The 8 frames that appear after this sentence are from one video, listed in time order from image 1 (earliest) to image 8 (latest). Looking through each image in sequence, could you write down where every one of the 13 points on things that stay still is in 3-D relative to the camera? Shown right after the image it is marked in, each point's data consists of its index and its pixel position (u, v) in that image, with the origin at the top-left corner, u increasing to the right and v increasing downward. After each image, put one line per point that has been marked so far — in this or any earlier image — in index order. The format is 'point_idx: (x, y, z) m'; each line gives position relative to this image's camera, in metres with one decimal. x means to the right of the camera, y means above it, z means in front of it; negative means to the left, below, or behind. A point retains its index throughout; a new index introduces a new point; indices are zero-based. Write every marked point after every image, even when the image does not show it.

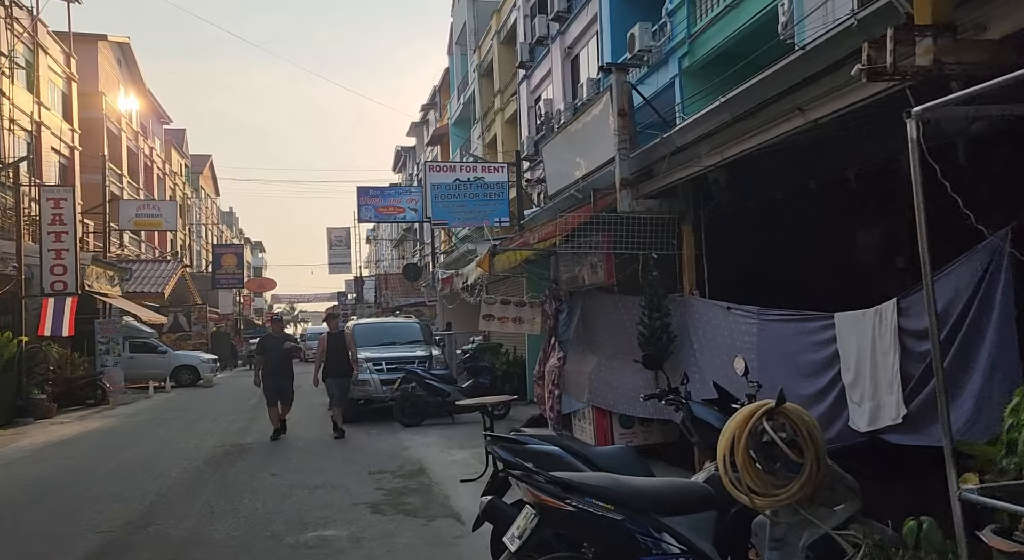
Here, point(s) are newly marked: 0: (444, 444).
0: (-0.8, -2.1, +10.5) m
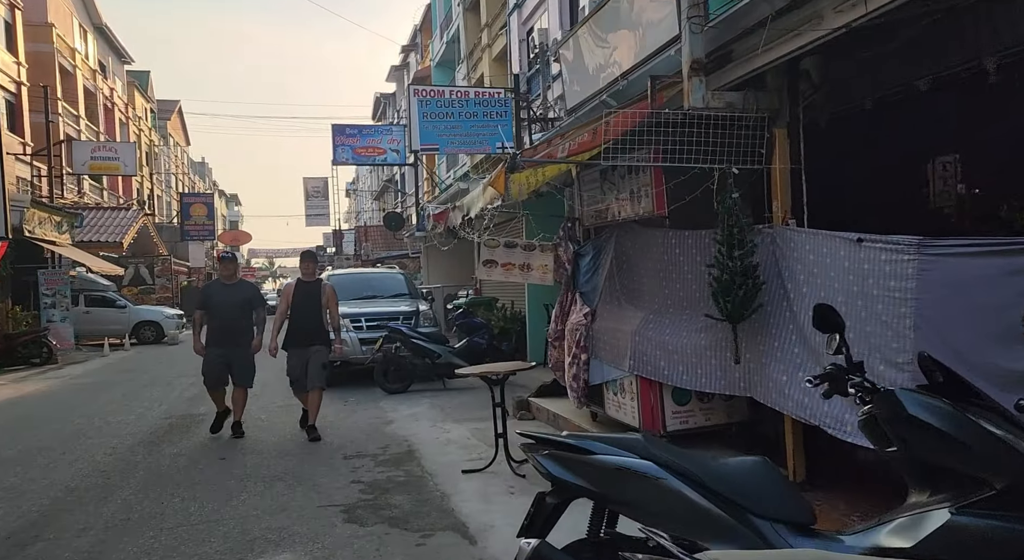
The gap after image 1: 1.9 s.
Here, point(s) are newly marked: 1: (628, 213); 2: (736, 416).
0: (-0.8, -1.4, +8.7) m
1: (+0.9, +0.5, +6.2) m
2: (+1.5, -0.9, +5.6) m
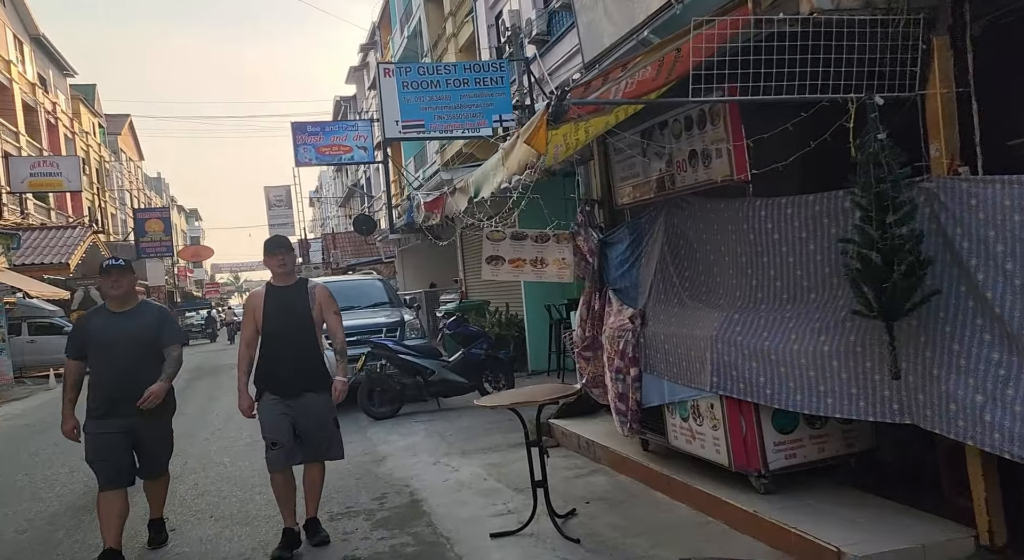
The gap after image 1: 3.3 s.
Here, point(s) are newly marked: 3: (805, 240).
0: (-0.6, -1.5, +7.3) m
1: (+1.0, +0.6, +4.8) m
2: (+1.7, -0.8, +4.2) m
3: (+1.4, +0.2, +3.9) m
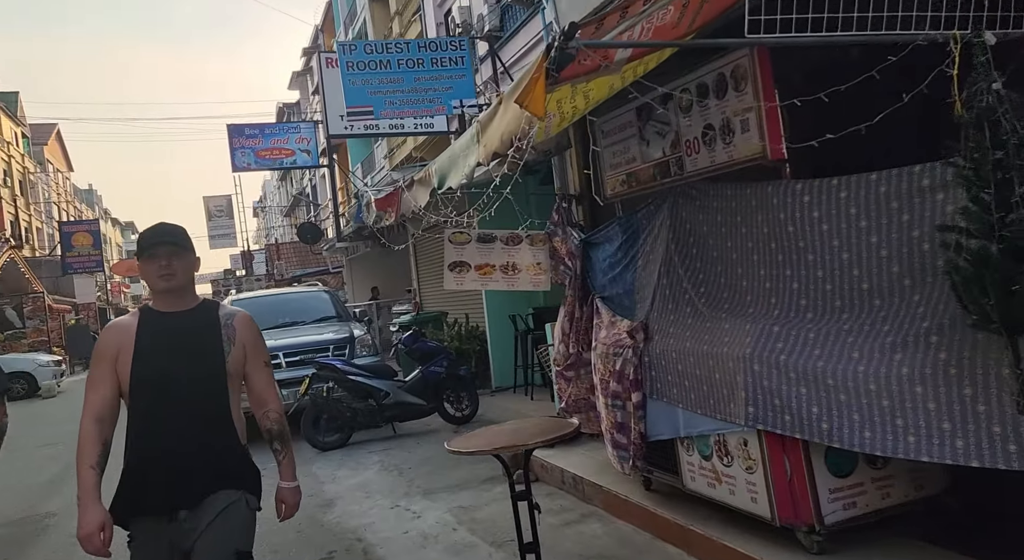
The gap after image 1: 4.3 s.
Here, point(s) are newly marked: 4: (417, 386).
0: (-0.9, -1.6, +6.3) m
1: (+0.9, +0.5, +3.9) m
2: (+1.7, -0.8, +3.4) m
3: (+1.3, +0.2, +3.1) m
4: (-1.1, -1.2, +9.7) m
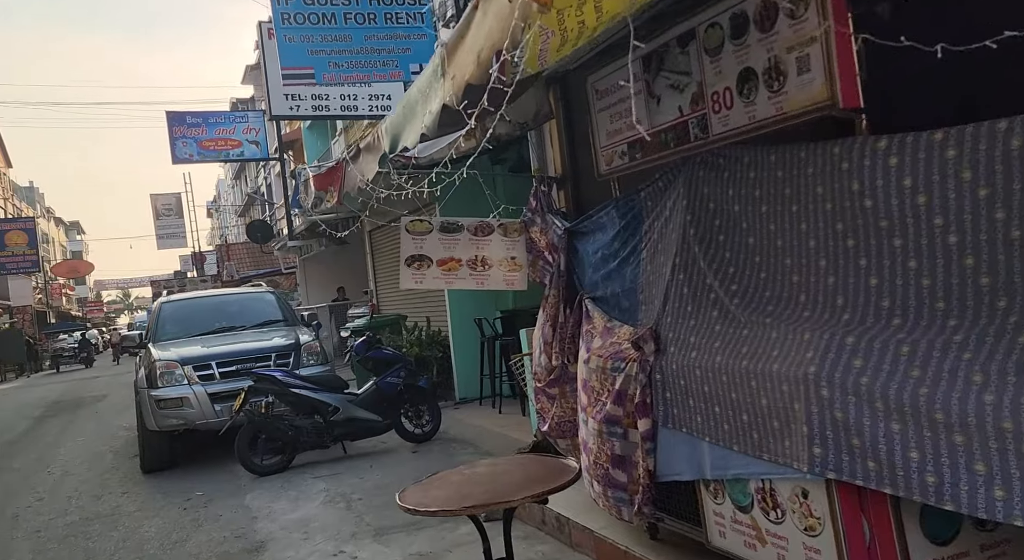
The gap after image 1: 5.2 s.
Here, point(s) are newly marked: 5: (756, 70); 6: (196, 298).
0: (-1.1, -1.5, +5.3) m
1: (+0.8, +0.6, +3.0) m
2: (+1.6, -0.8, +2.5) m
3: (+1.3, +0.2, +2.2) m
4: (-1.5, -1.2, +8.7) m
5: (+0.8, +0.7, +2.8) m
6: (-4.5, -0.3, +11.9) m
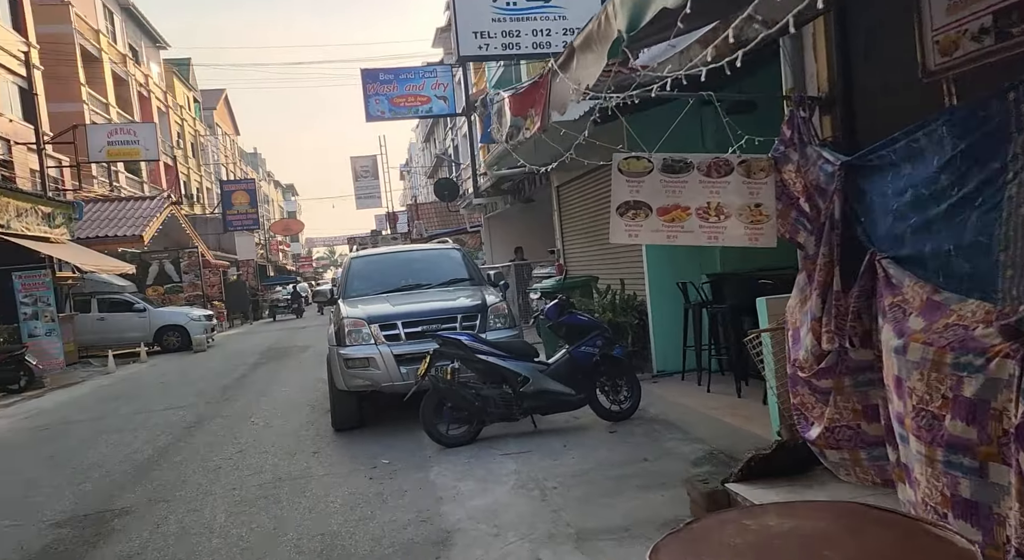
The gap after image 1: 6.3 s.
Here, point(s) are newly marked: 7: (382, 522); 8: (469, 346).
0: (+0.1, -1.3, +4.4) m
1: (+1.5, +0.7, +1.7) m
2: (+2.2, -0.7, +1.1) m
3: (+1.8, +0.3, +0.8) m
4: (+0.5, -0.8, +7.7) m
5: (+1.5, +0.8, +1.4) m
6: (-1.8, +0.4, +11.6) m
7: (-0.9, -1.7, +5.9) m
8: (-0.4, -0.6, +7.7) m
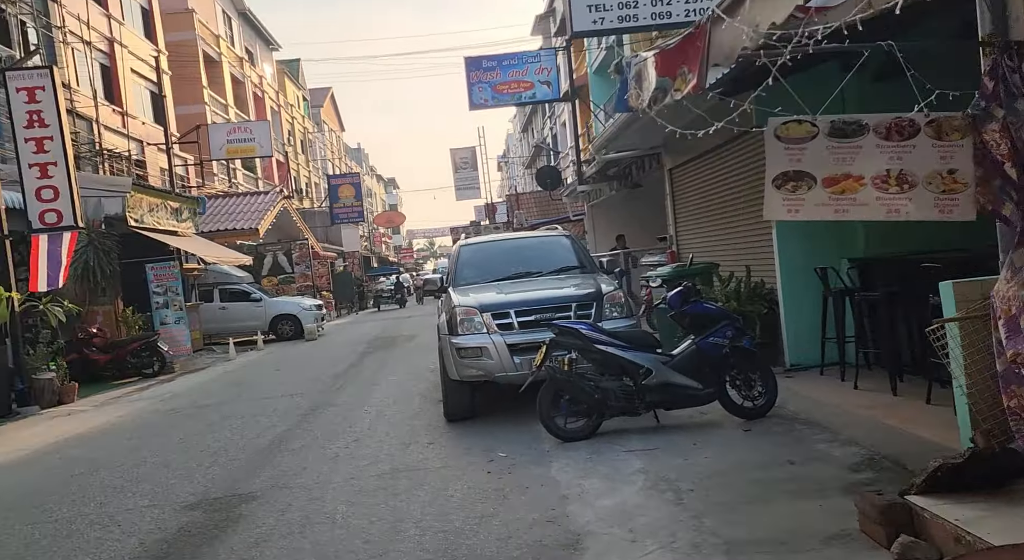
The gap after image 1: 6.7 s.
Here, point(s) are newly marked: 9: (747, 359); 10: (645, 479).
0: (+0.8, -1.2, +3.9) m
1: (+1.8, +0.7, +1.1) m
2: (+2.4, -0.7, +0.4) m
3: (+2.0, +0.3, +0.2) m
4: (+1.6, -0.7, +7.2) m
5: (+1.8, +0.9, +0.8) m
6: (-0.2, +0.5, +11.3) m
7: (-0.1, -1.6, +5.6) m
8: (+0.7, -0.5, +7.3) m
9: (+2.1, -0.7, +7.4) m
10: (+0.9, -1.3, +5.6) m
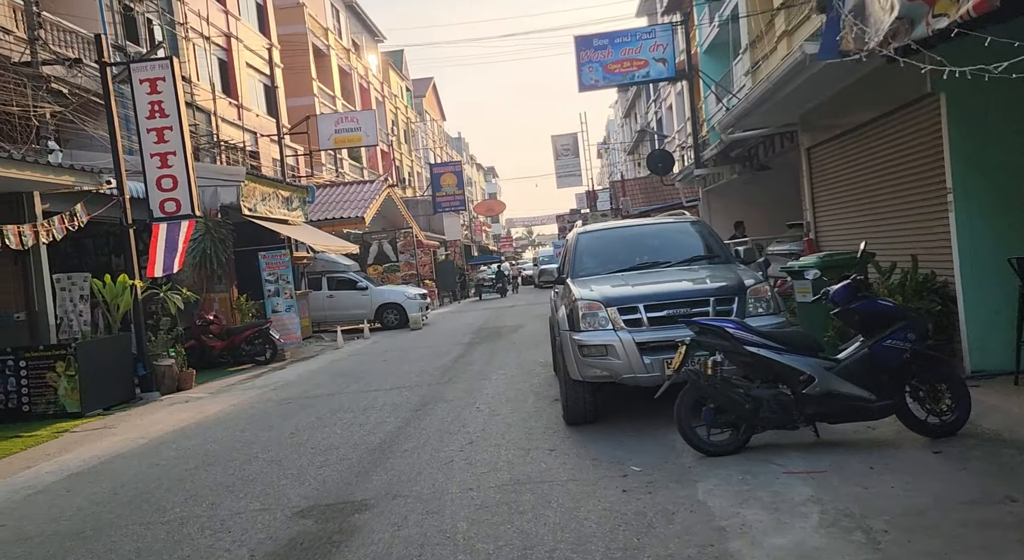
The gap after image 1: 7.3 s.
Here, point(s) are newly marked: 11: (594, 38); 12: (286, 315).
0: (+1.5, -1.2, +3.0) m
1: (+2.1, +0.7, 0.0) m
2: (+2.7, -0.7, -0.7) m
3: (+2.2, +0.3, -0.9) m
4: (+2.6, -0.6, +6.2) m
5: (+2.1, +0.8, -0.2) m
6: (+1.3, +0.6, +10.4) m
7: (+0.8, -1.6, +4.8) m
8: (+1.7, -0.4, +6.4) m
9: (+3.2, -0.7, +6.3) m
10: (+1.8, -1.3, +4.7) m
11: (+1.9, +5.7, +19.6) m
12: (-5.4, -0.8, +19.5) m
